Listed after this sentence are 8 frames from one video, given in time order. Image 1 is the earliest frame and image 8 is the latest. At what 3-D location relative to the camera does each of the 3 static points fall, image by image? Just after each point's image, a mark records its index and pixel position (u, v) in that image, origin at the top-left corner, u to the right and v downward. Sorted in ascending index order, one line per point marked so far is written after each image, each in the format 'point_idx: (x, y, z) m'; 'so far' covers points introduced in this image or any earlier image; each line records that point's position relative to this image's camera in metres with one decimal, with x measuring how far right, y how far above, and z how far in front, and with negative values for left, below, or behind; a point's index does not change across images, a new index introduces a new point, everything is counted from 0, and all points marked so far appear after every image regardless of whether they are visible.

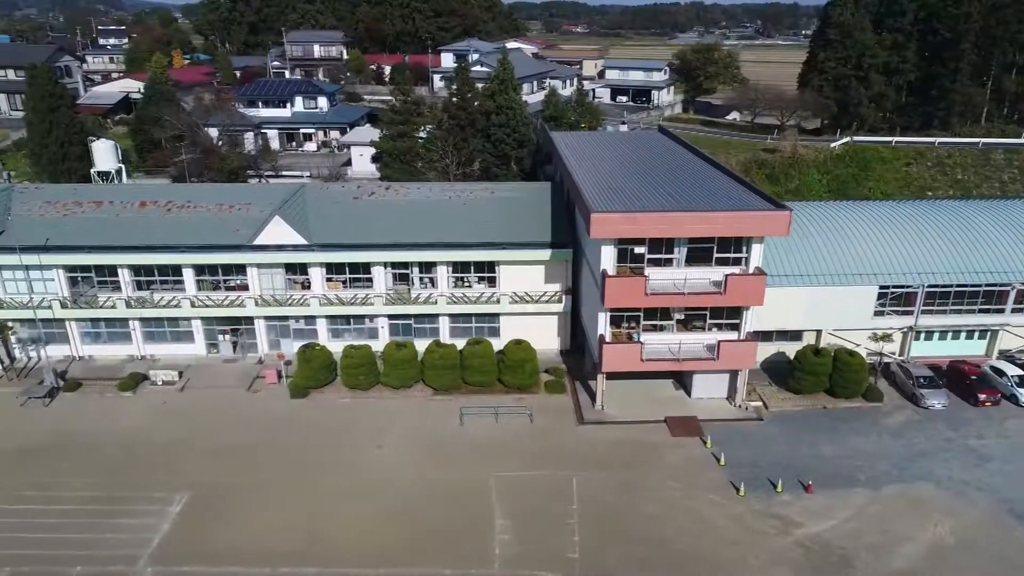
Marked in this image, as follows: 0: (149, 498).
0: (-9.5, -5.5, +18.2) m
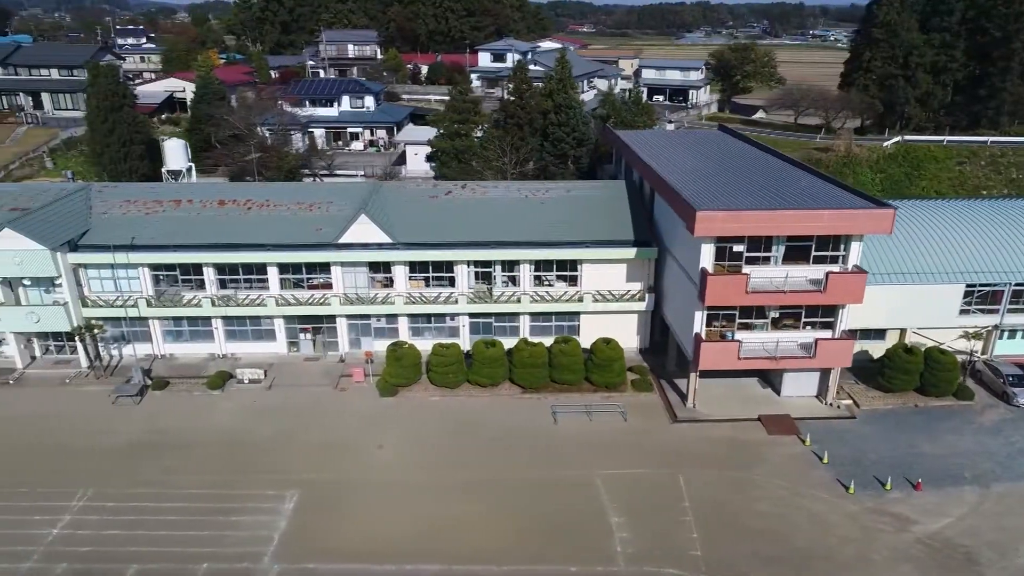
0: (-6.6, -5.5, +18.3) m
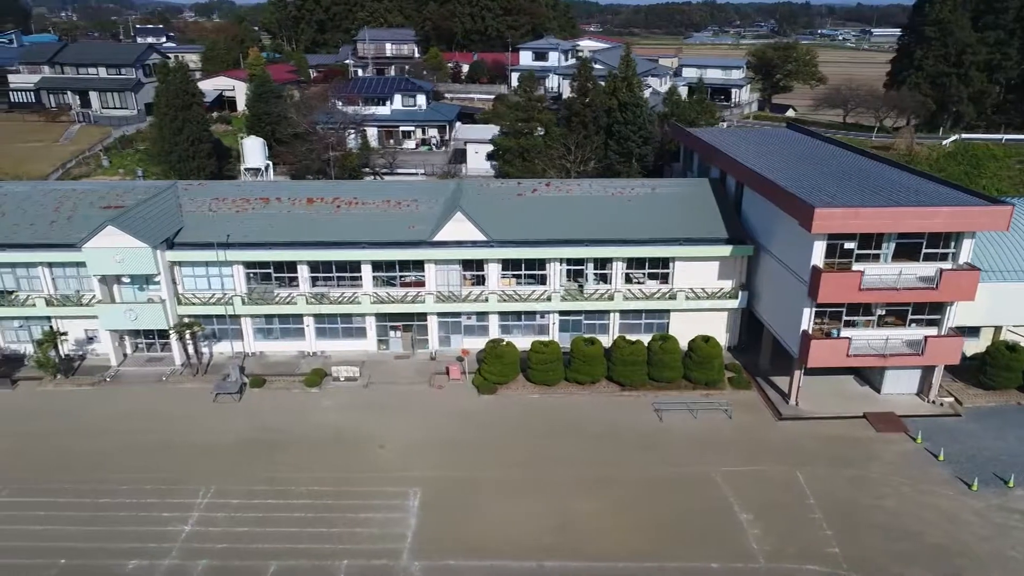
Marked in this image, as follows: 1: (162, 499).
0: (-3.3, -5.4, +18.3) m
1: (-9.0, -5.5, +18.1) m
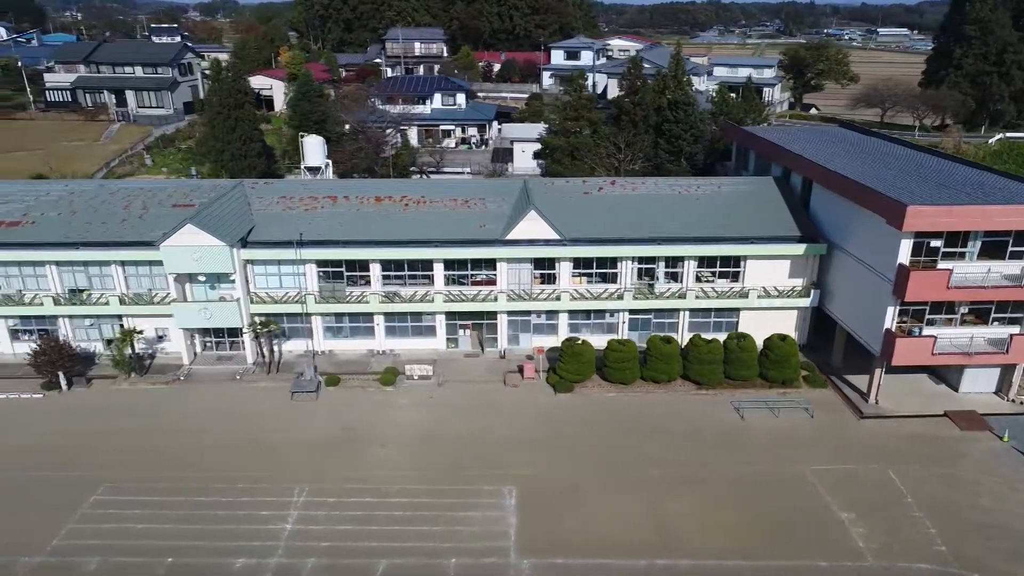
0: (-0.8, -5.4, +18.3) m
1: (-6.5, -5.4, +18.0) m
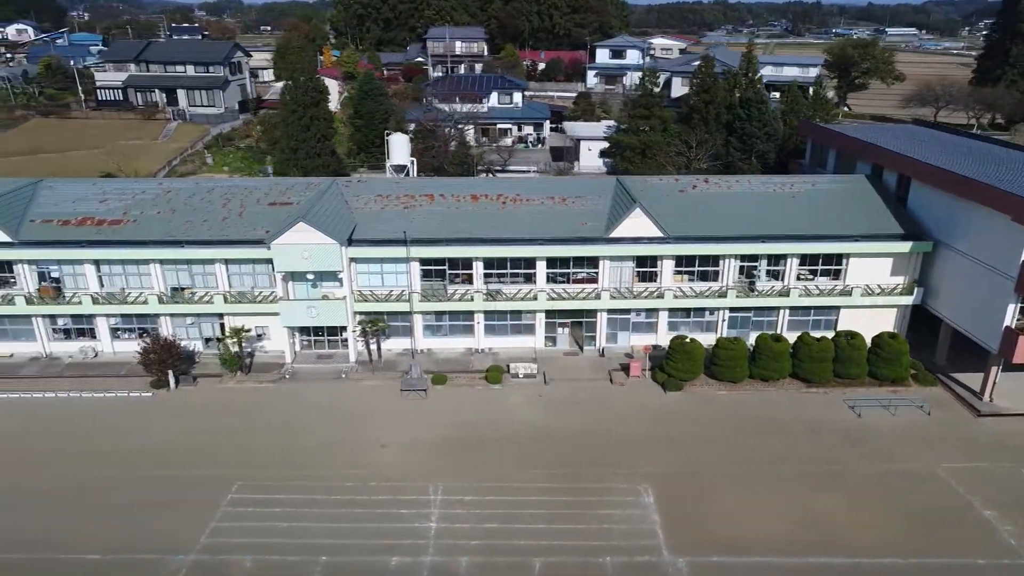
0: (+2.7, -5.3, +18.2) m
1: (-3.0, -5.4, +18.0) m
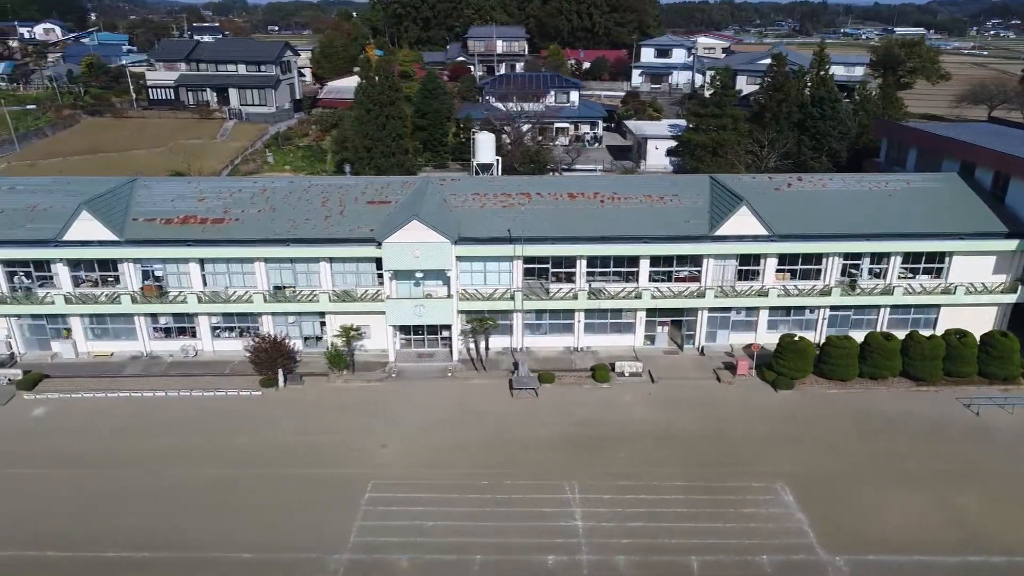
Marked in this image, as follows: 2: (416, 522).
0: (+6.3, -5.2, +18.1) m
1: (+0.6, -5.3, +17.9) m
2: (-2.4, -5.7, +17.0) m
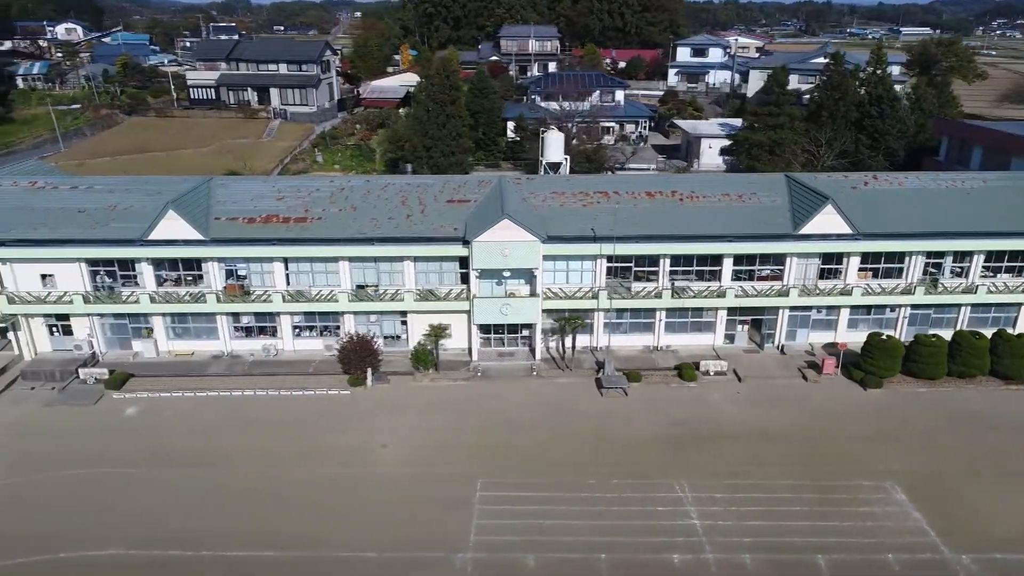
0: (+9.2, -5.2, +18.1) m
1: (+3.5, -5.3, +17.8) m
2: (+0.5, -5.7, +16.9) m
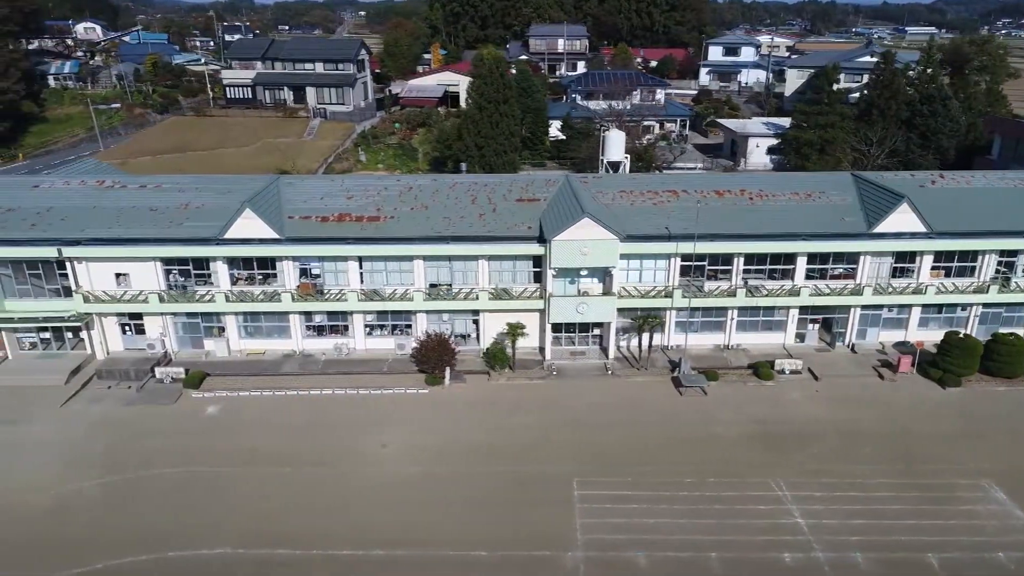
0: (+11.7, -5.2, +18.0) m
1: (+6.0, -5.3, +17.8) m
2: (+3.0, -5.6, +16.9) m
